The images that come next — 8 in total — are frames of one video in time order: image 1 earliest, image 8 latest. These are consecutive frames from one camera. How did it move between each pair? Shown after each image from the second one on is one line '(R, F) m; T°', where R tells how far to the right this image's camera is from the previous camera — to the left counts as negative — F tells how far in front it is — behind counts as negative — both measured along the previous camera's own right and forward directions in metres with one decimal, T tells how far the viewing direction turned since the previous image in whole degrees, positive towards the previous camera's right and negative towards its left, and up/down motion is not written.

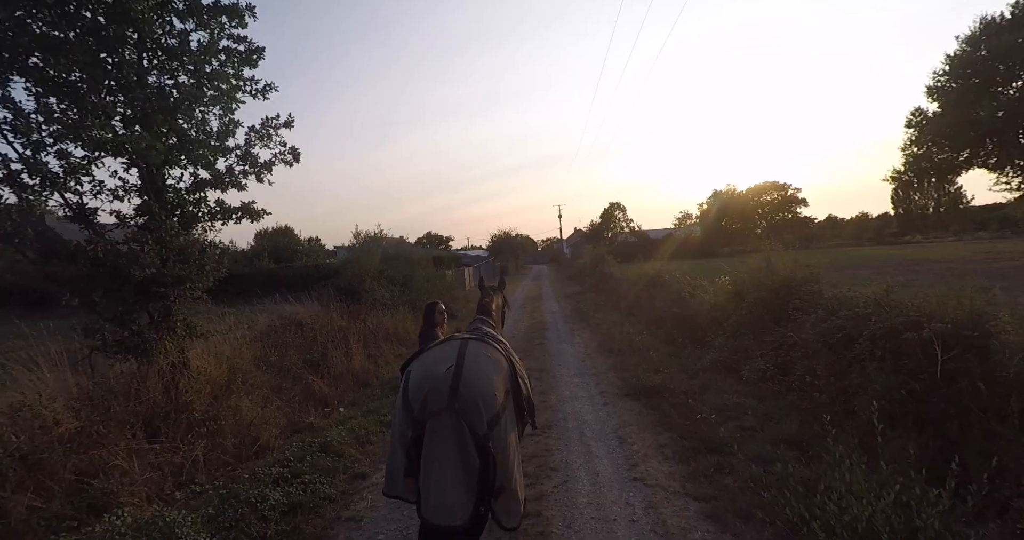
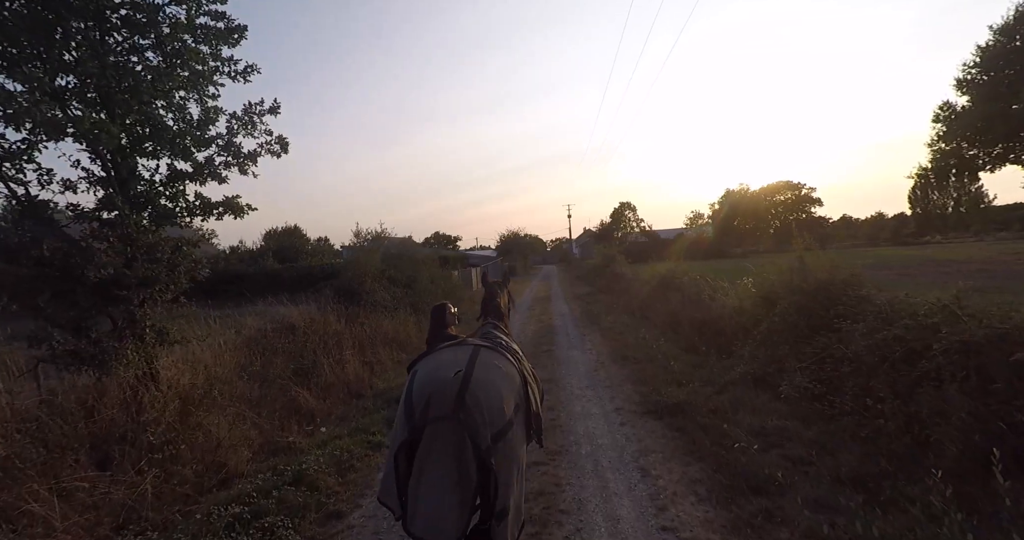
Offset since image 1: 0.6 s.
(0.0, +0.8) m; -1°
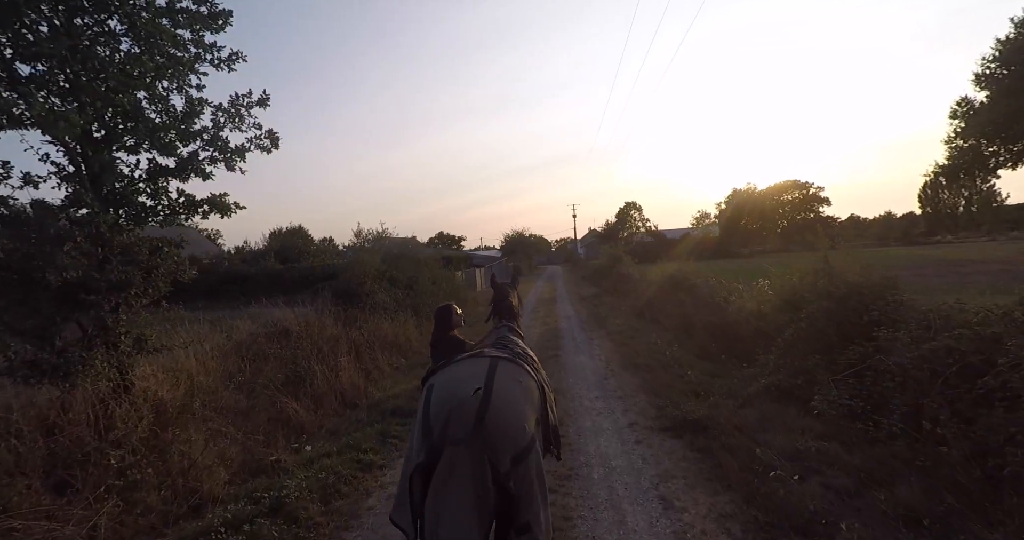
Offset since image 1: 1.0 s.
(0.0, +0.5) m; -1°
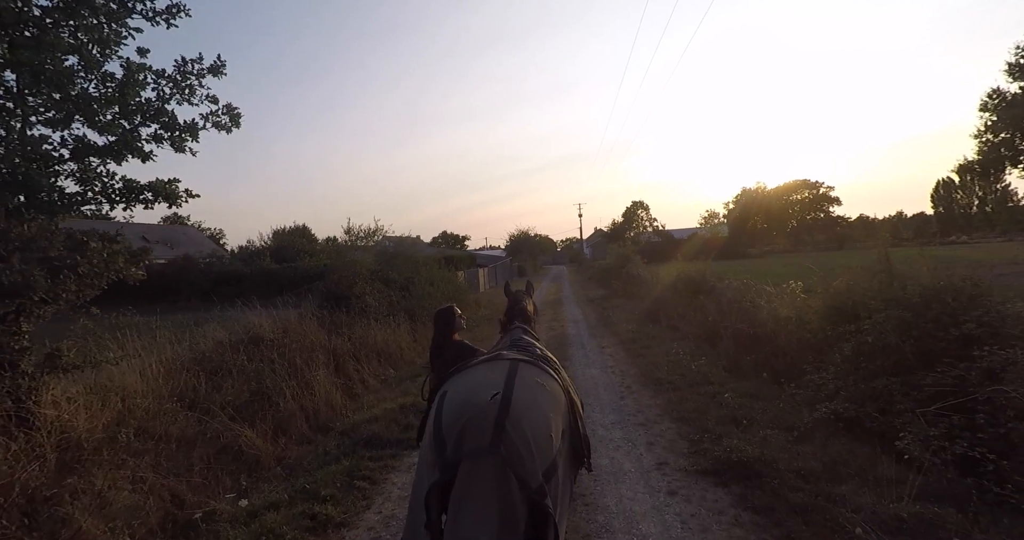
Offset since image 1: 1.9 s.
(+0.1, +1.2) m; -1°
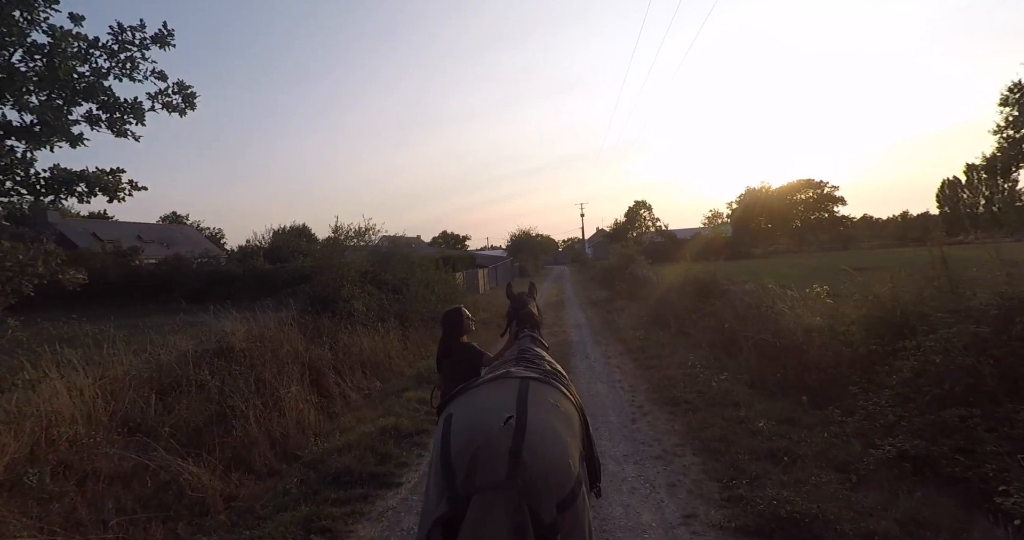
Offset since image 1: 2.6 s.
(+0.1, +0.9) m; 0°
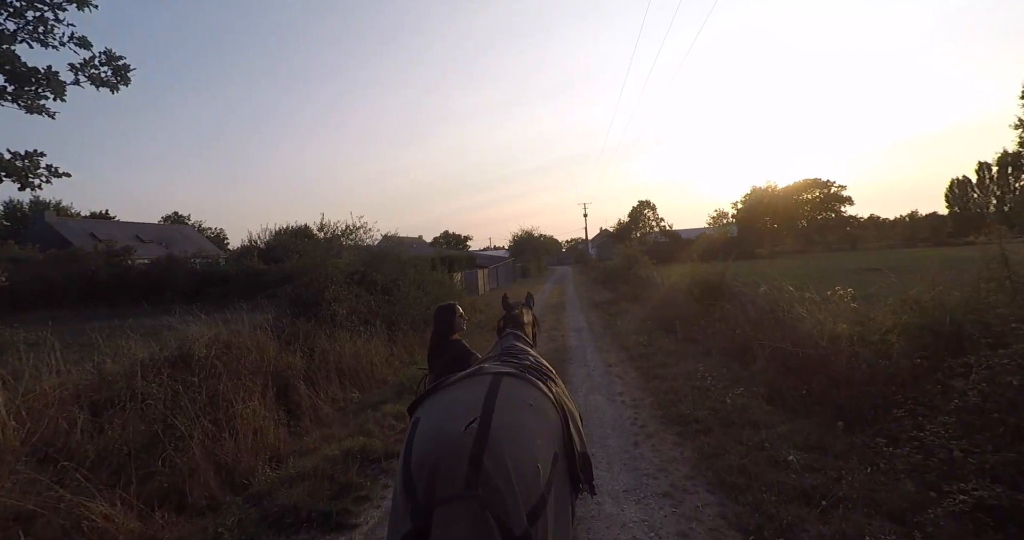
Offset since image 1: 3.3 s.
(+0.2, +0.8) m; 0°
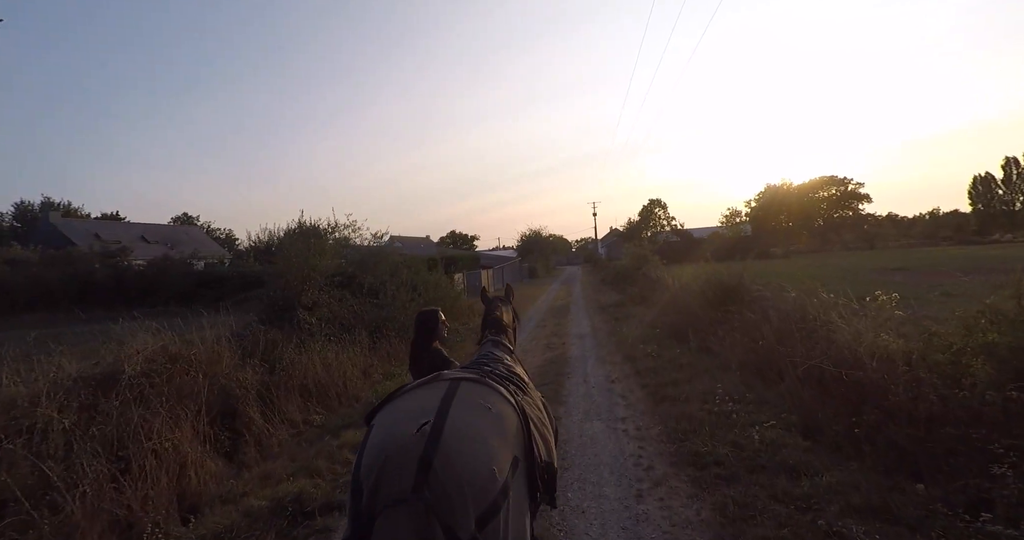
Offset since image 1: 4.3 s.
(+0.4, +1.1) m; -1°
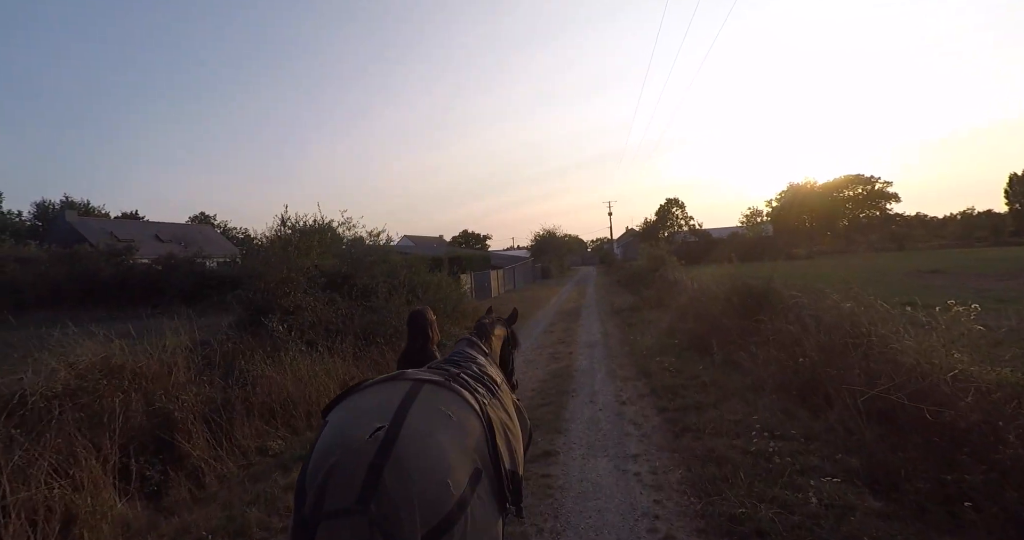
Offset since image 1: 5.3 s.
(+0.3, +1.1) m; -2°
